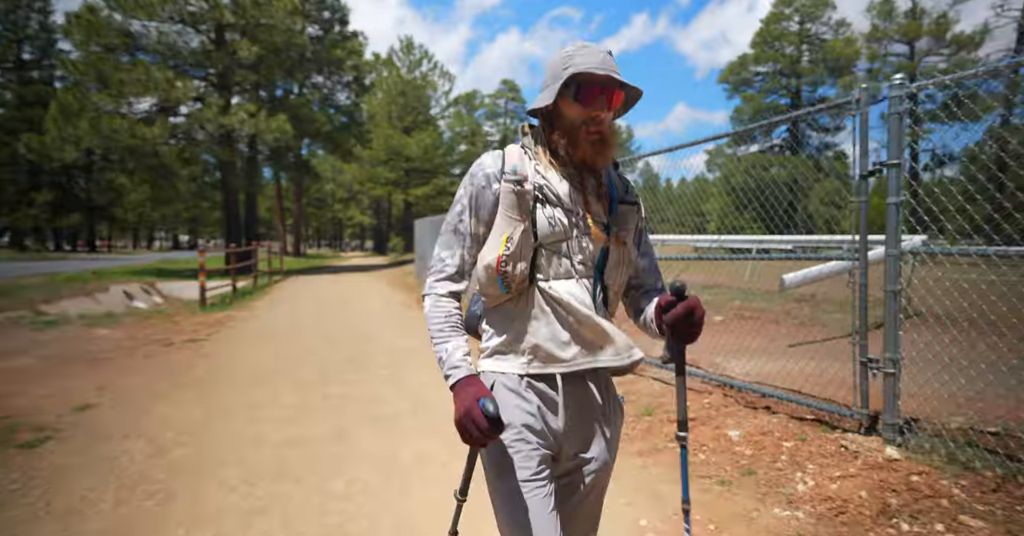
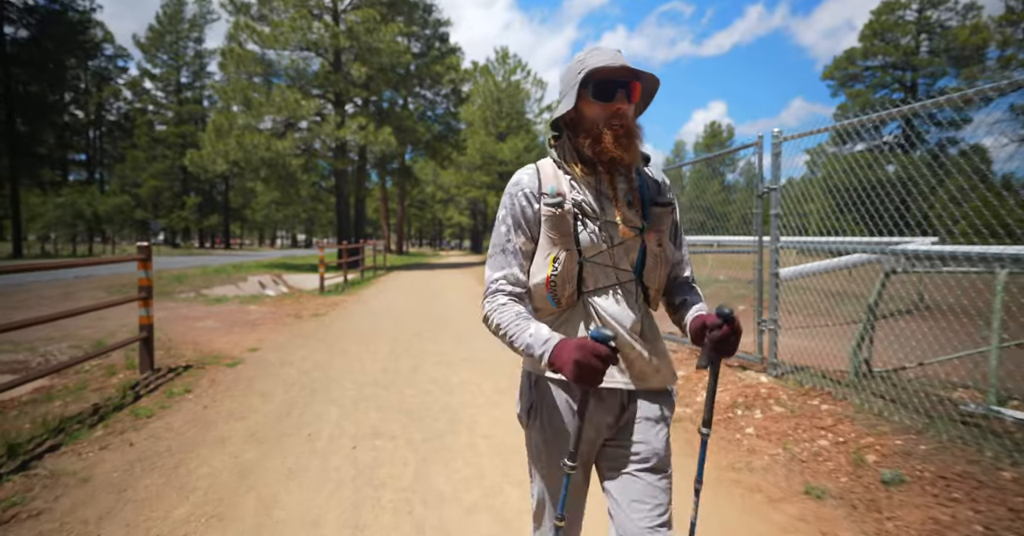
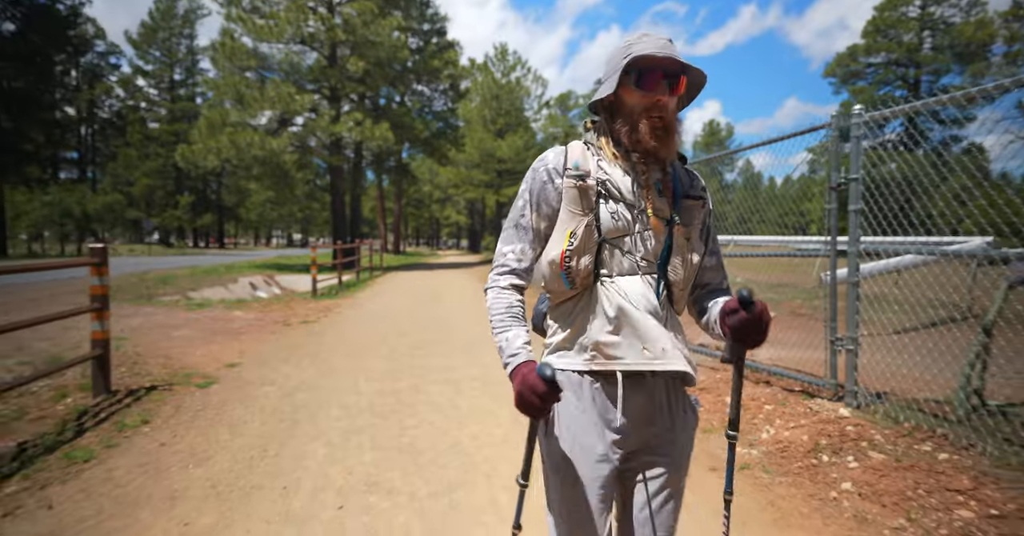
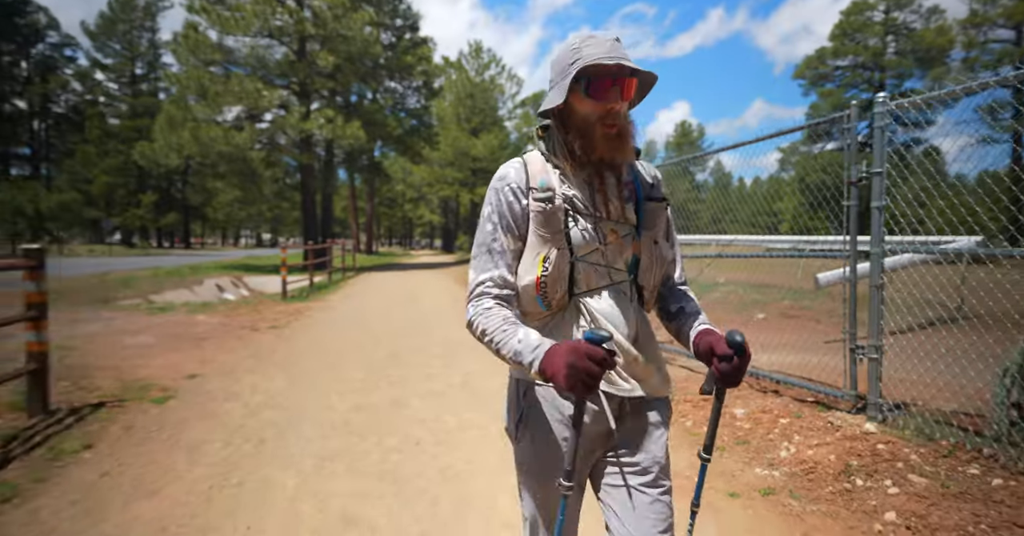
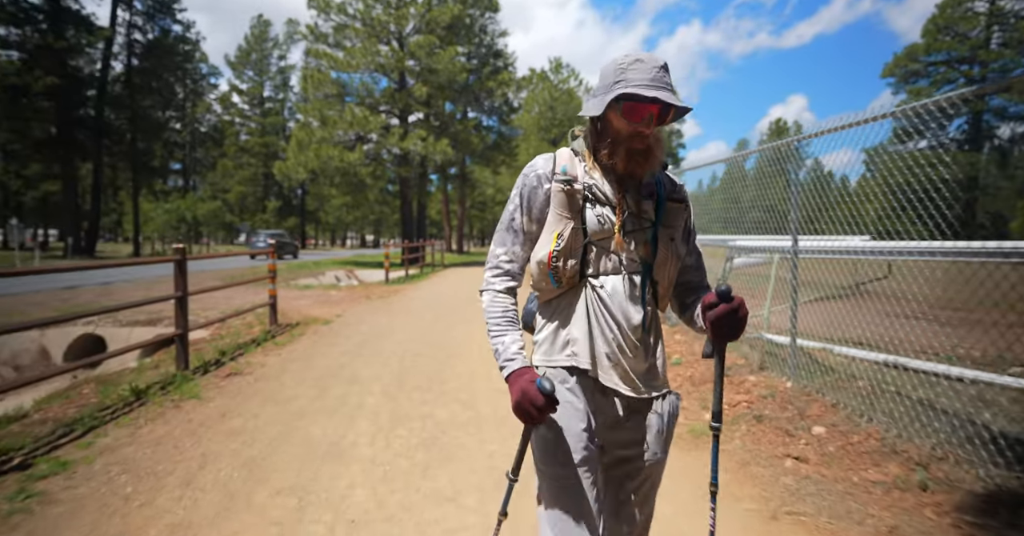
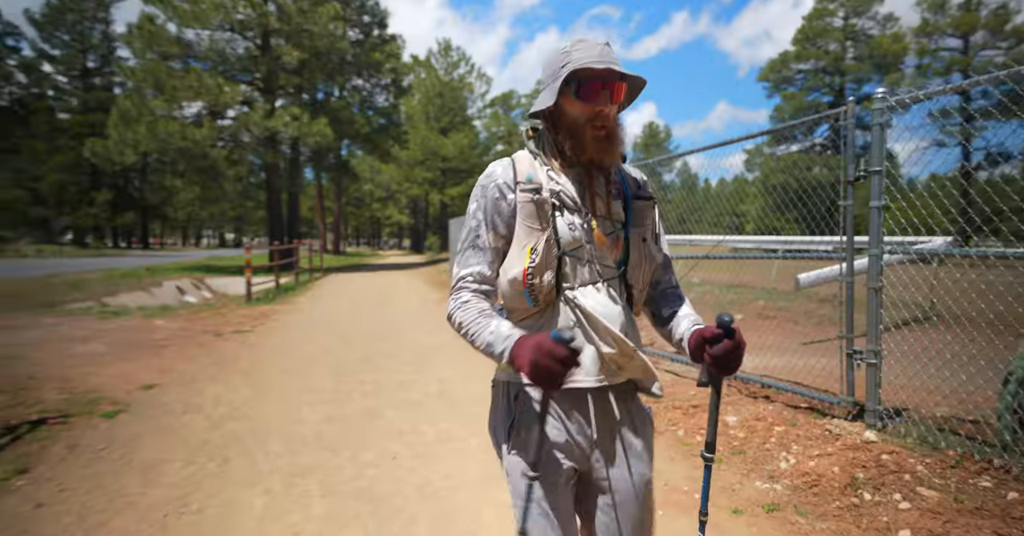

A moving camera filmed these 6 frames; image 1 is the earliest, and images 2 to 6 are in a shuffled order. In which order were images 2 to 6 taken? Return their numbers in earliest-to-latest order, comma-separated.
6, 4, 3, 2, 5
